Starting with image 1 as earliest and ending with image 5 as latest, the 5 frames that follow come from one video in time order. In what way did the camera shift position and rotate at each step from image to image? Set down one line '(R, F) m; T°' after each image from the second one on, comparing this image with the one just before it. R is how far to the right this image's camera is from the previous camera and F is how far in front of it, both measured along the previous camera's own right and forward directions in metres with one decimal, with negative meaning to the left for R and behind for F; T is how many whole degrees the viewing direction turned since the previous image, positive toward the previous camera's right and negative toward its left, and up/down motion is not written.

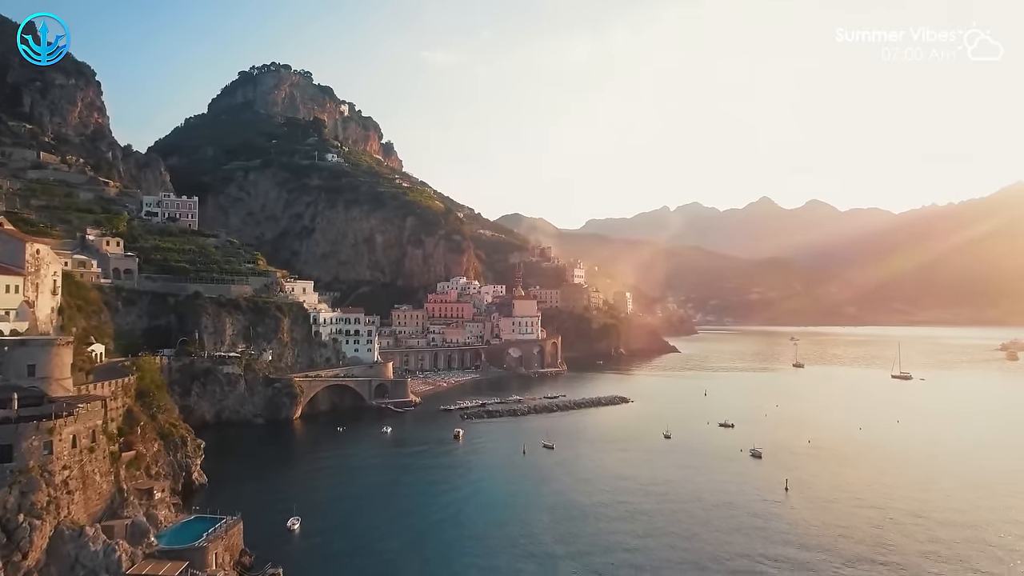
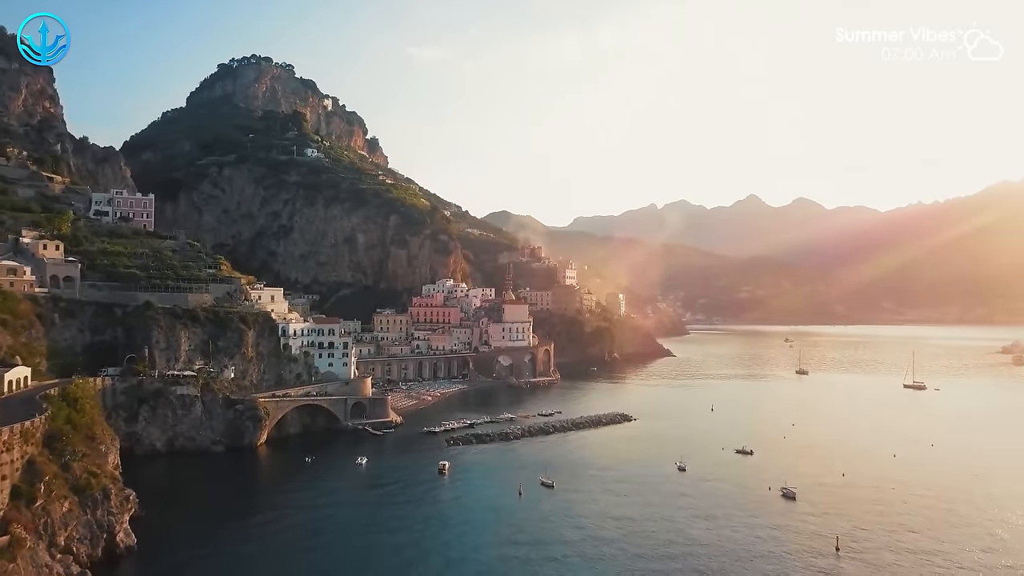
(-0.4, +7.1) m; +1°
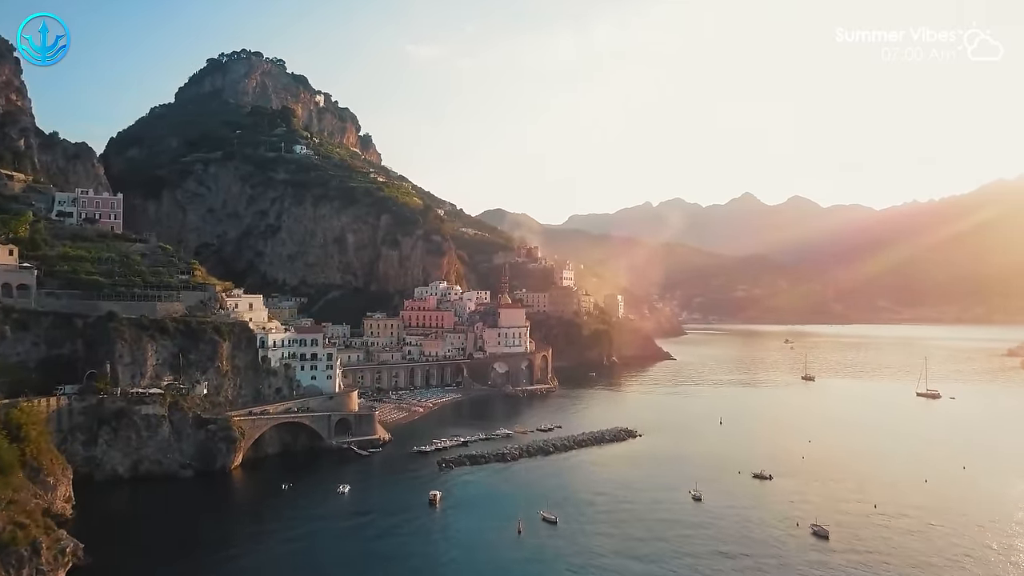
(-0.2, +4.8) m; 0°
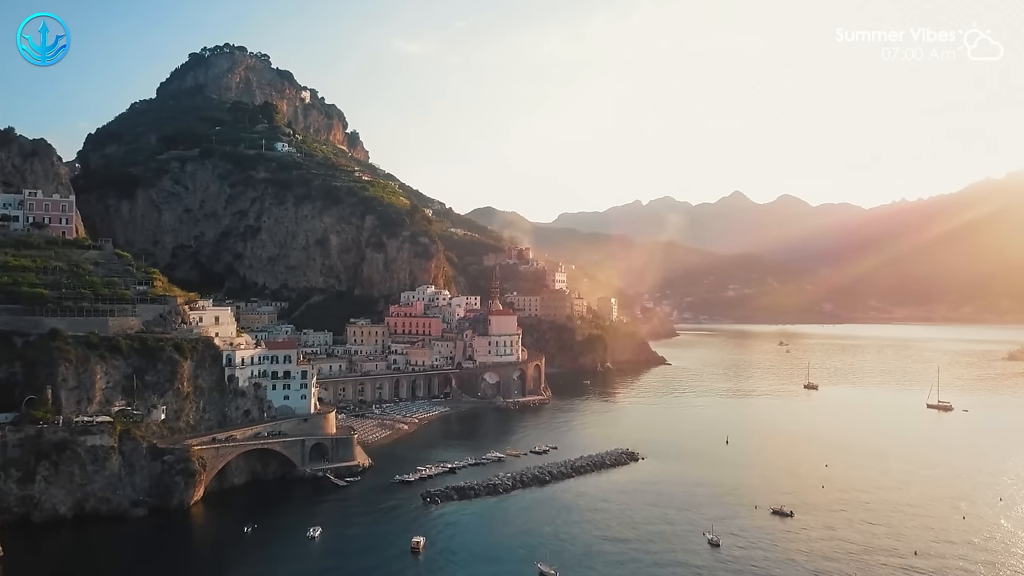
(-0.2, +5.4) m; +1°
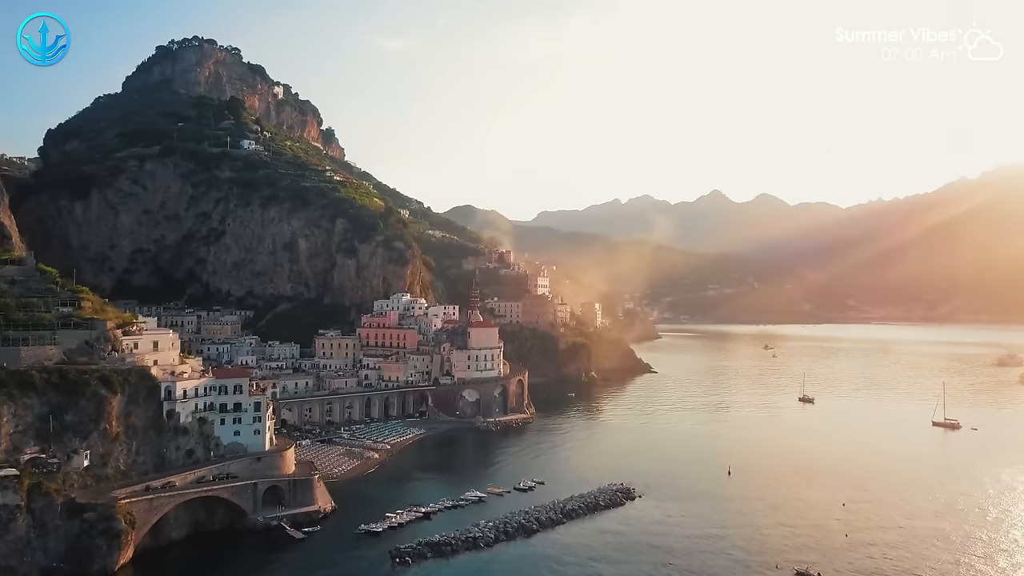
(-0.2, +6.7) m; +2°
